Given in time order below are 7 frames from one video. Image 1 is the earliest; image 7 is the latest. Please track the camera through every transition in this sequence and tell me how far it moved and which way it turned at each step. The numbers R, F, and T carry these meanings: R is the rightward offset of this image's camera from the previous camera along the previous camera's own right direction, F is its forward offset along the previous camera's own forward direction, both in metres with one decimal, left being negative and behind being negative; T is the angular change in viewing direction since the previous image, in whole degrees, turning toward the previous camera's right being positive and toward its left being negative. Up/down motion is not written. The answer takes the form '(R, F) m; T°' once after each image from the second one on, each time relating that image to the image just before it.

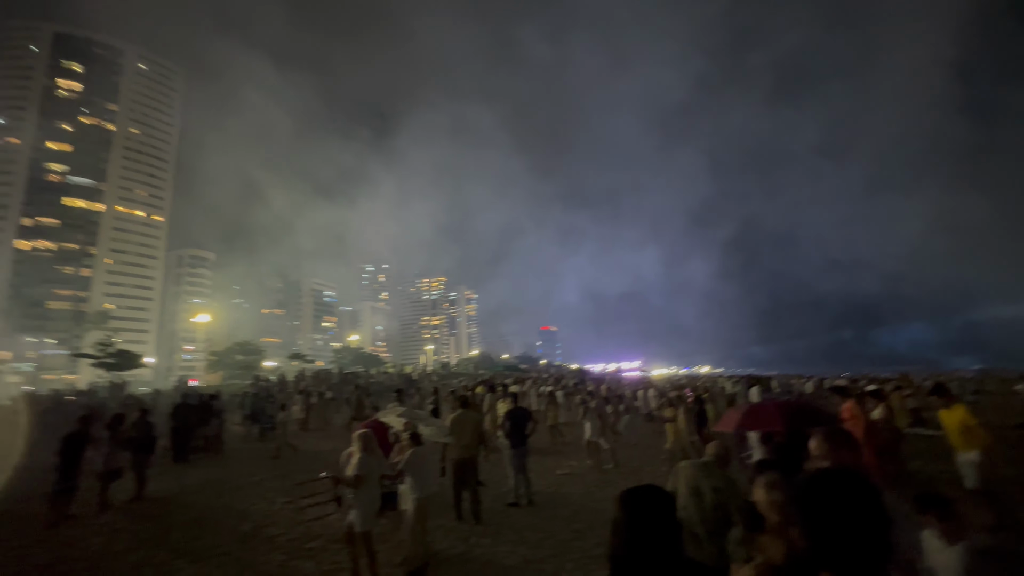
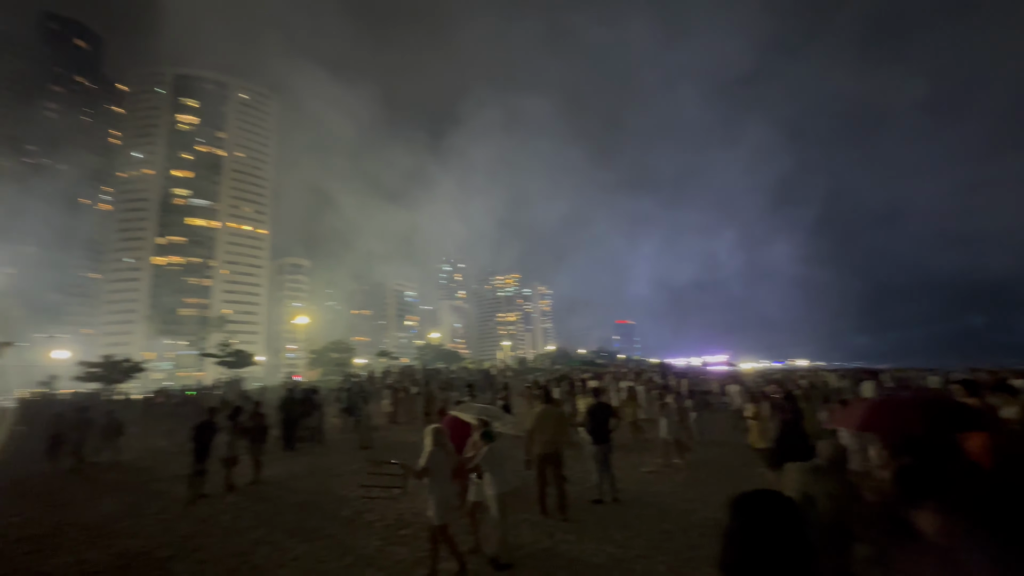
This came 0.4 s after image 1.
(0.0, +0.1) m; -9°
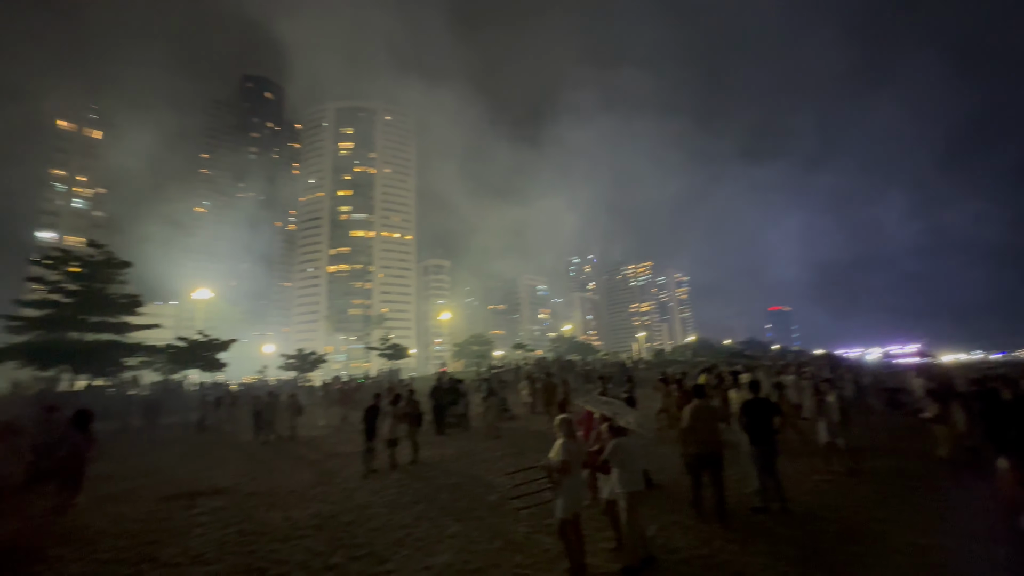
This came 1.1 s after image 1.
(-0.1, +0.1) m; -16°
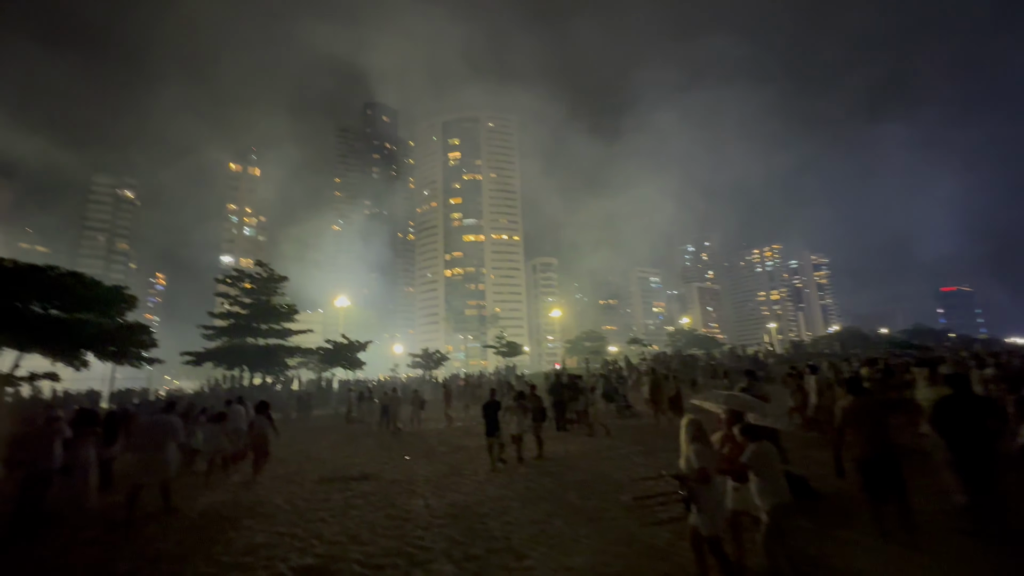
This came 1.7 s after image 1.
(-0.2, +0.2) m; -14°
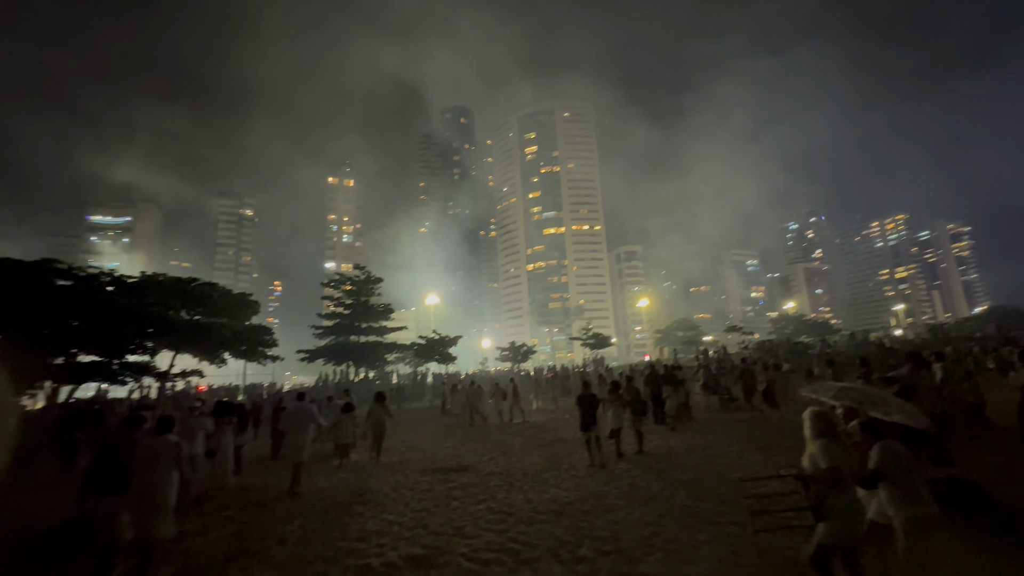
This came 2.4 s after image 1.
(-0.1, +0.3) m; -11°
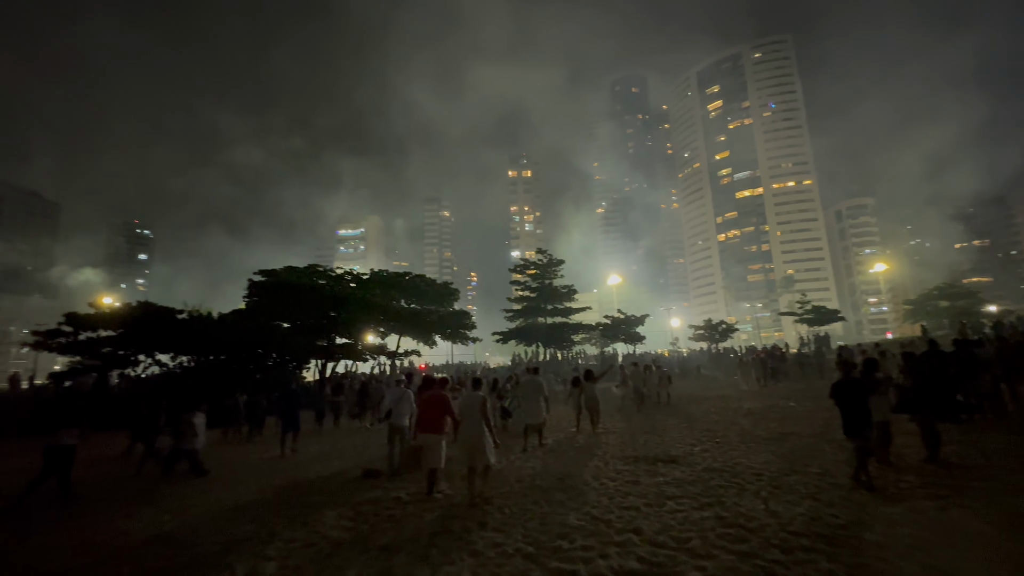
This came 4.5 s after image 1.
(-0.3, +1.0) m; -23°
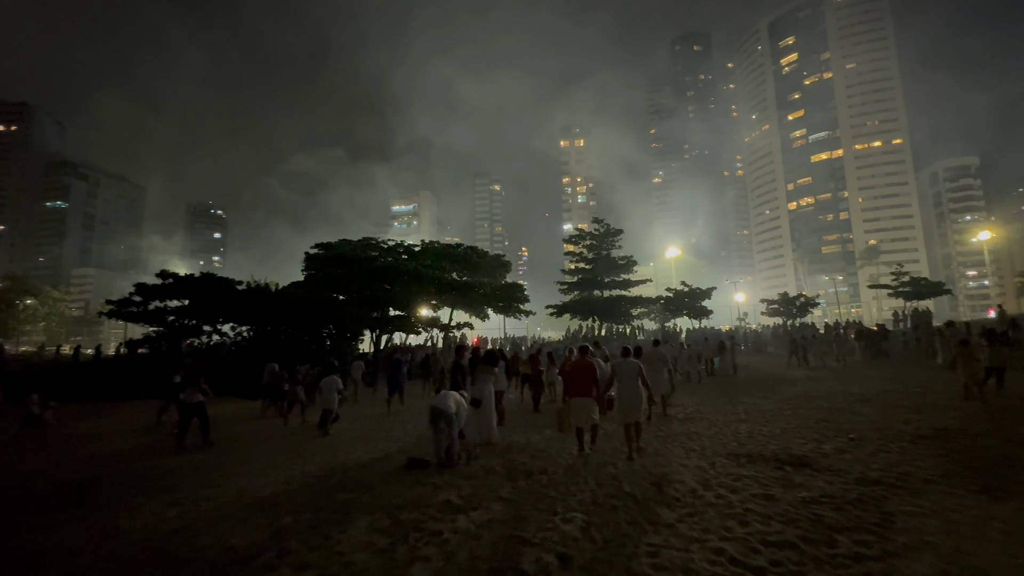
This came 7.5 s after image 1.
(-0.3, +1.6) m; -6°
